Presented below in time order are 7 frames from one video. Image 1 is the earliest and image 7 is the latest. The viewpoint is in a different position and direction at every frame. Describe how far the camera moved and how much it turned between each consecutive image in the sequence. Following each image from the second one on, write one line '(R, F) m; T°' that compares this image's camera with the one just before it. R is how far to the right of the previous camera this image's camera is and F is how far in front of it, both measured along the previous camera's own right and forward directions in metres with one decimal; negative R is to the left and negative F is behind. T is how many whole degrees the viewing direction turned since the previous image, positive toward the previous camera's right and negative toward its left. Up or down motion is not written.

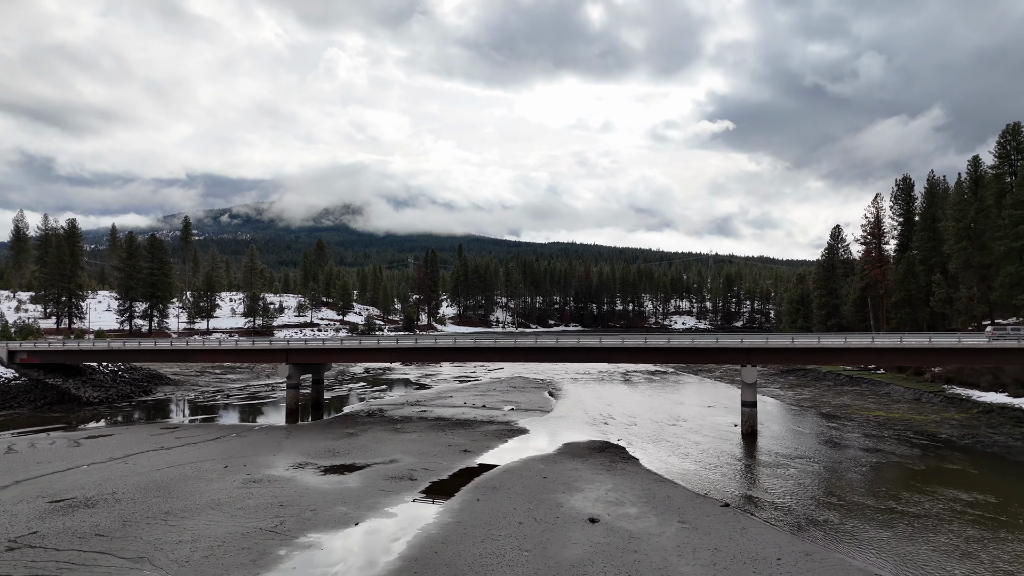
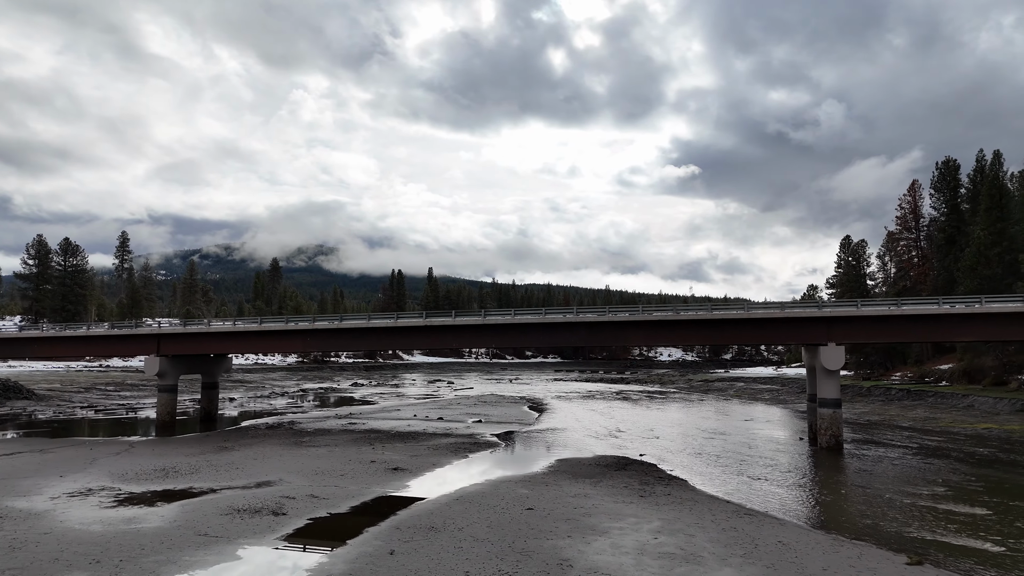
(+0.4, +13.0) m; +3°
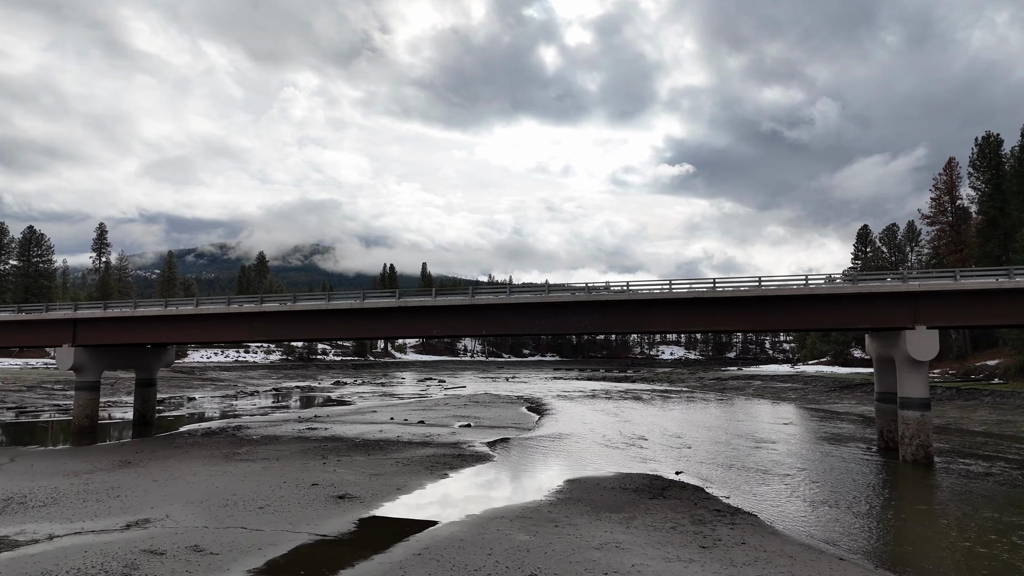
(+0.1, +5.9) m; 0°
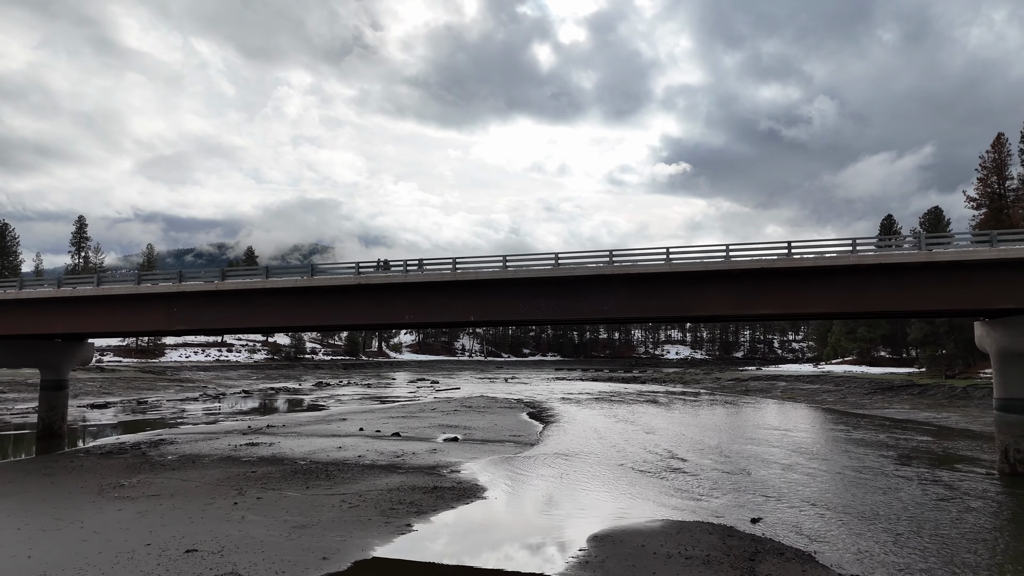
(+0.1, +5.9) m; 0°
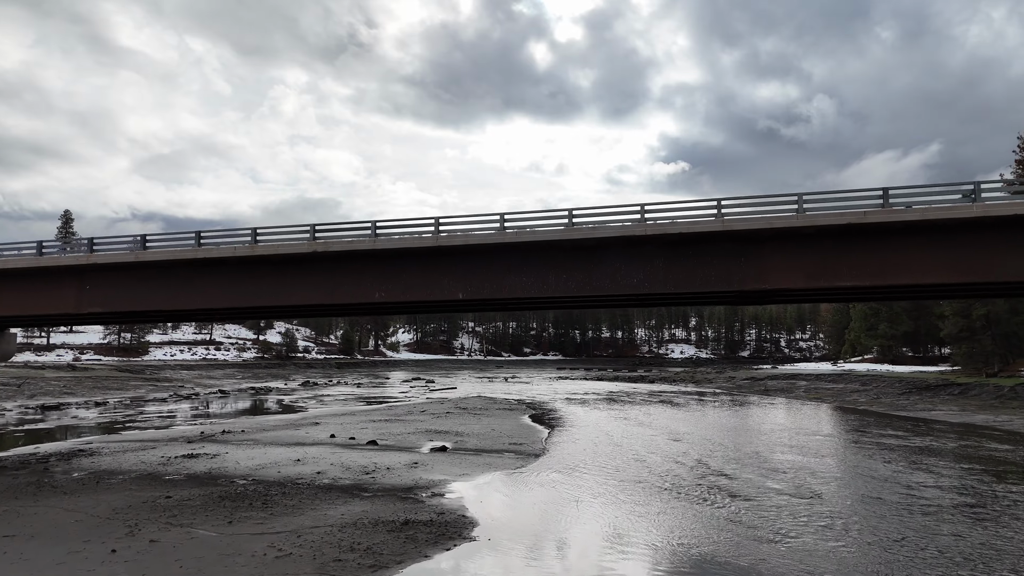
(0.0, +4.0) m; 0°
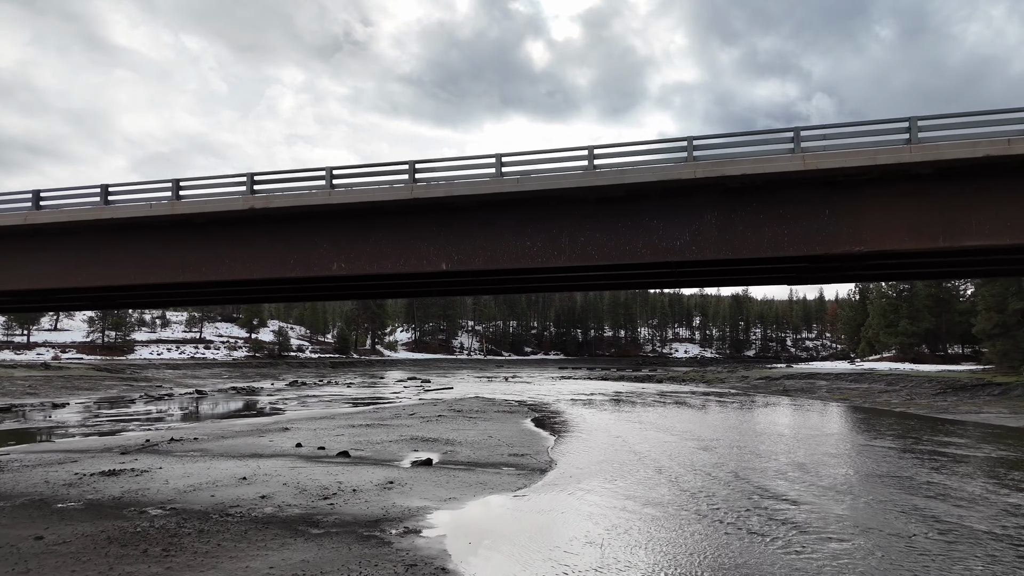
(0.0, +3.3) m; 0°
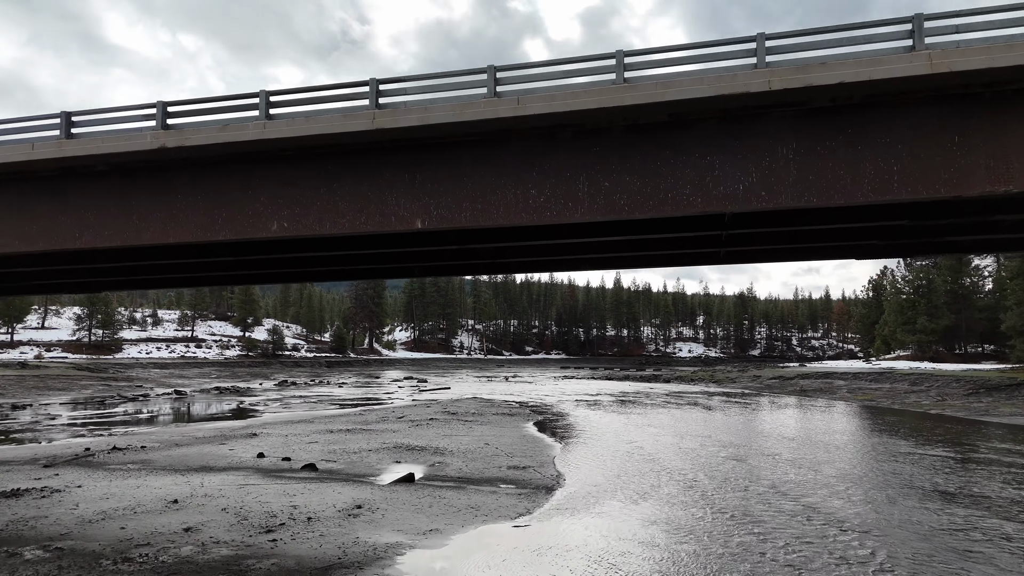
(0.0, +2.6) m; 0°
